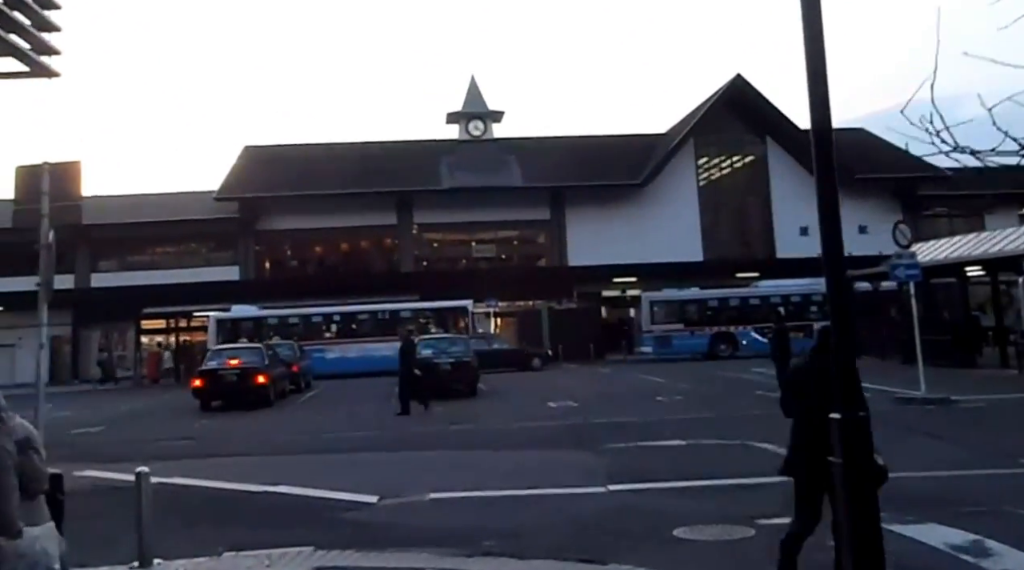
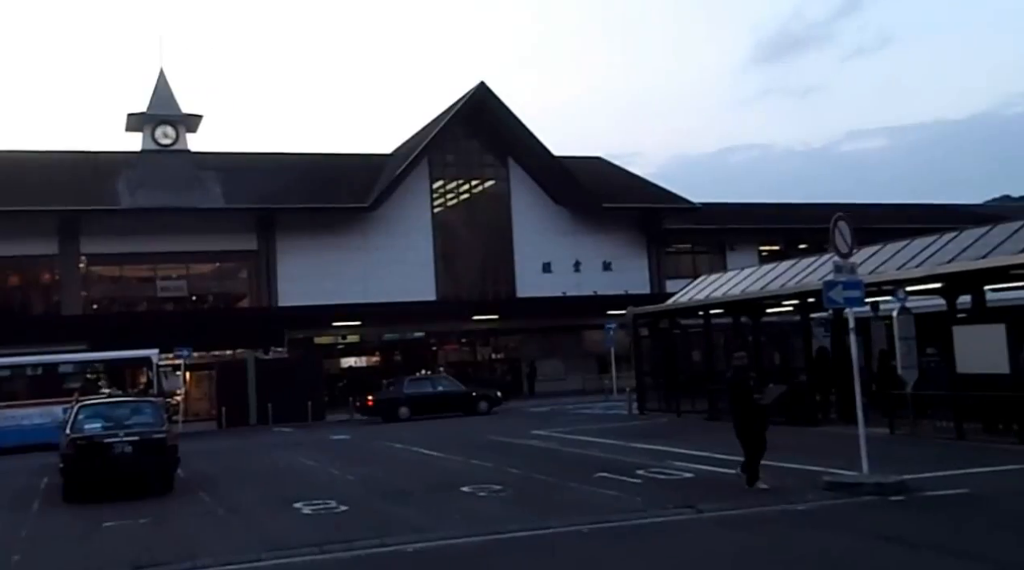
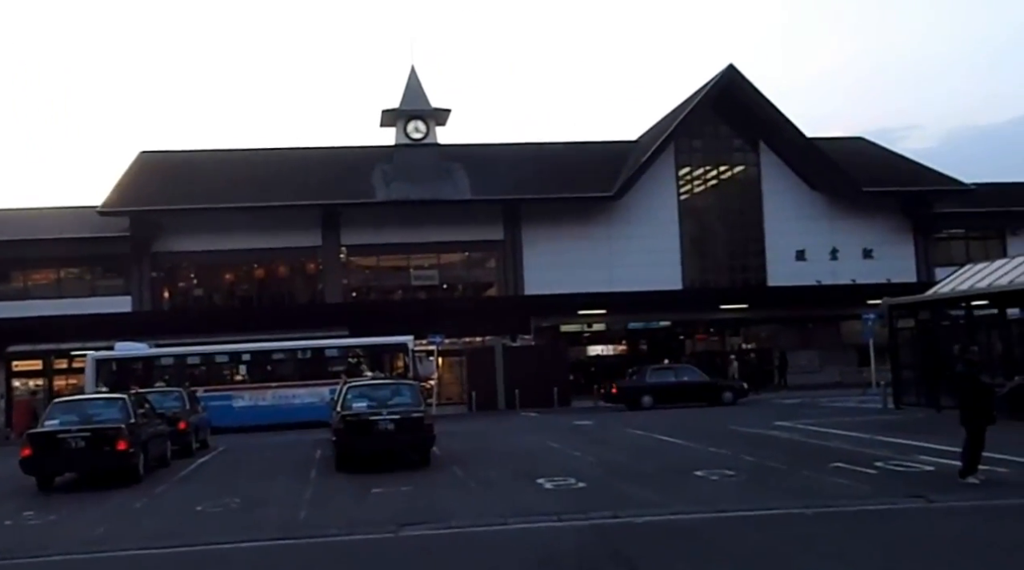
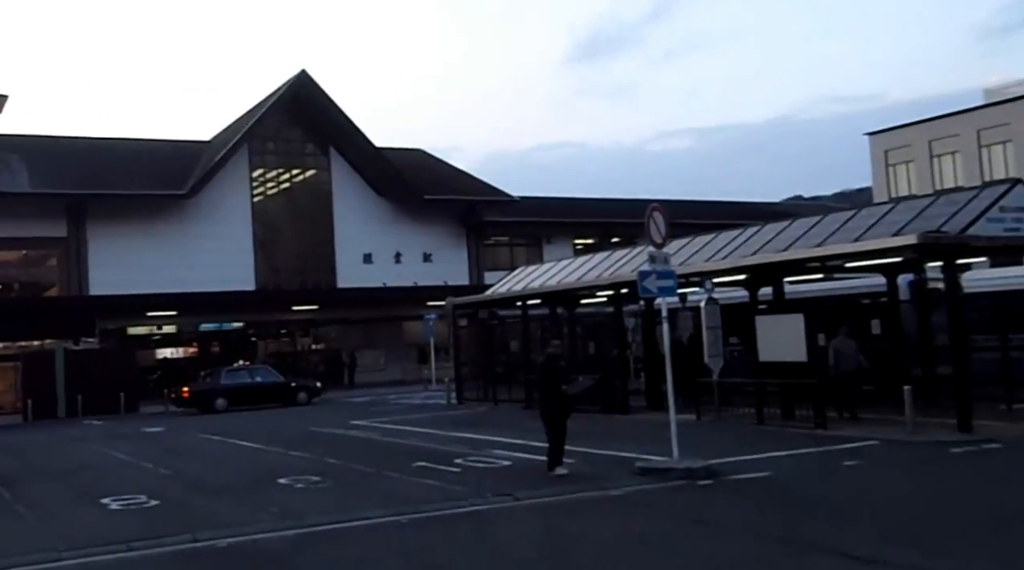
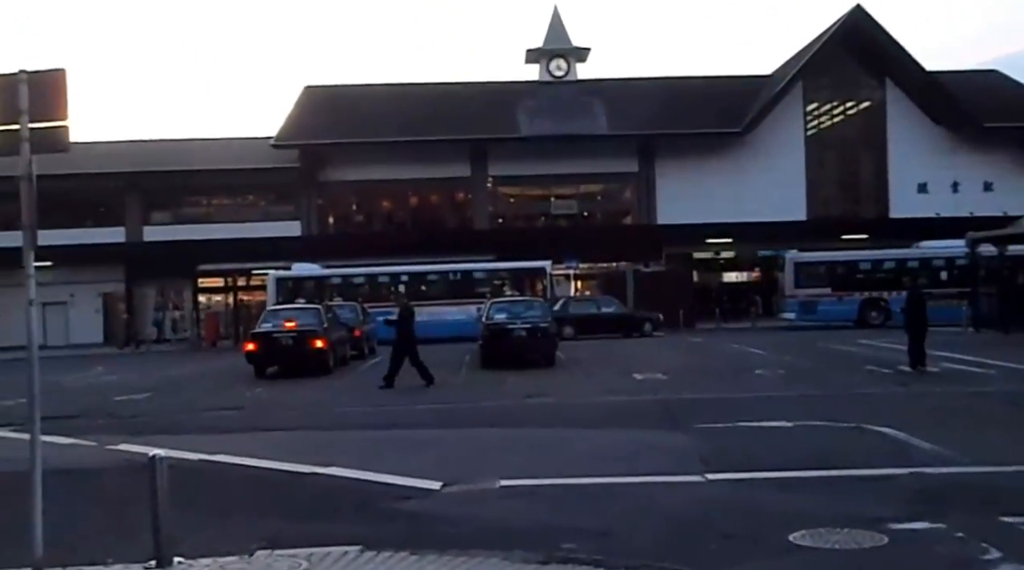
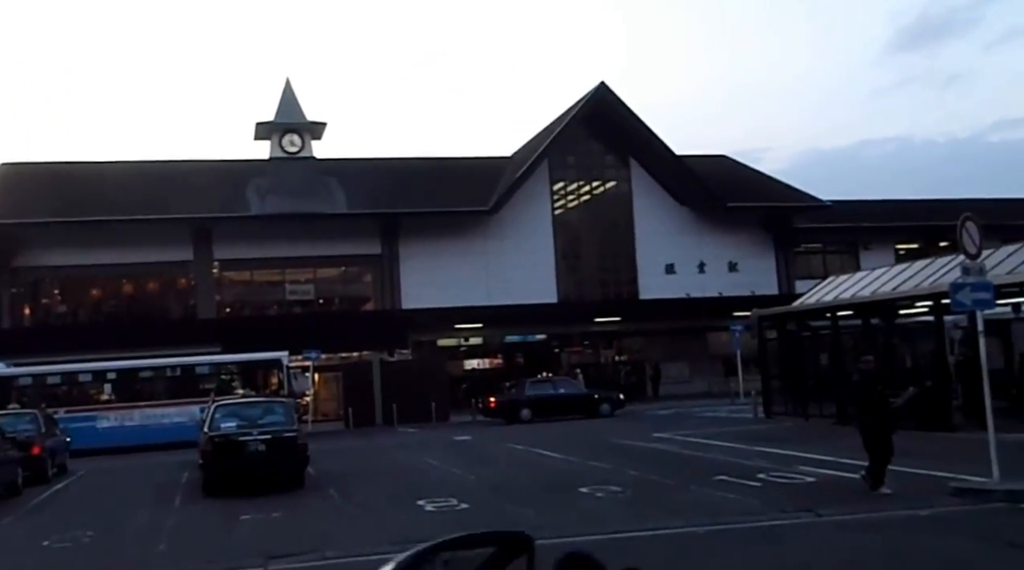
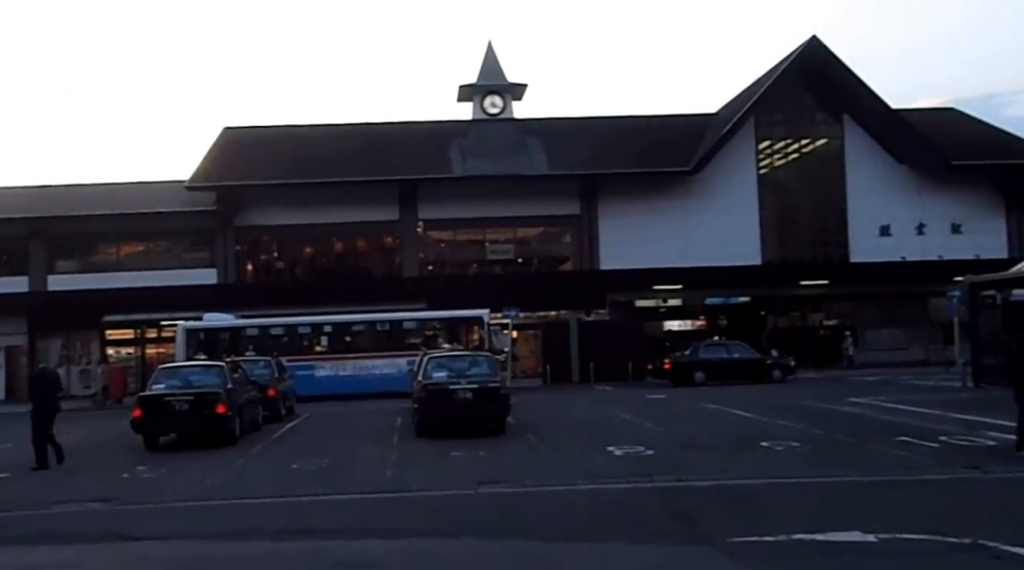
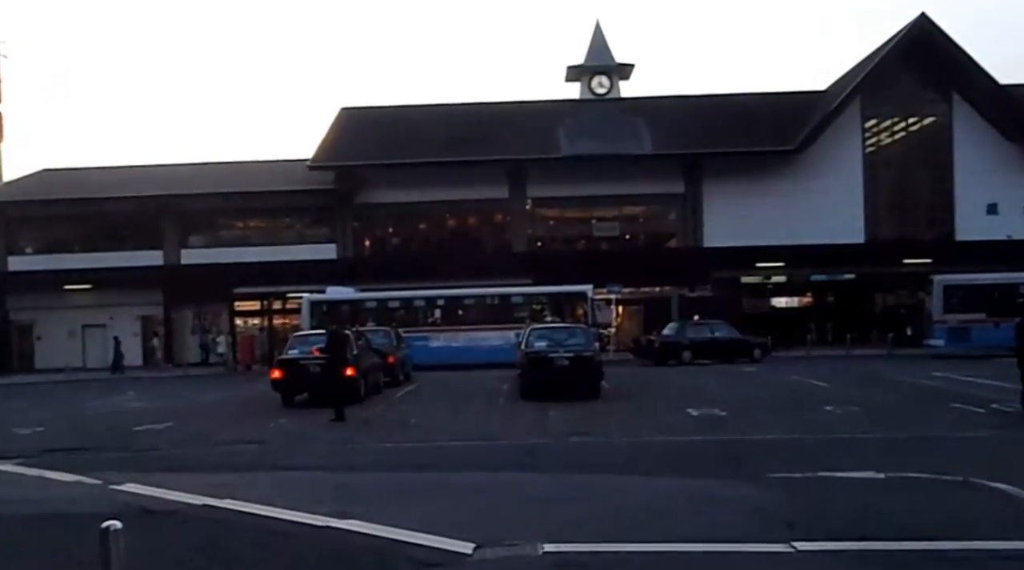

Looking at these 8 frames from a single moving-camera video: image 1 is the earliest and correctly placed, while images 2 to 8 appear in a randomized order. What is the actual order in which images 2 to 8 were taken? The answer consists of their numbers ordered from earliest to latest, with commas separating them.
5, 8, 7, 3, 6, 2, 4
